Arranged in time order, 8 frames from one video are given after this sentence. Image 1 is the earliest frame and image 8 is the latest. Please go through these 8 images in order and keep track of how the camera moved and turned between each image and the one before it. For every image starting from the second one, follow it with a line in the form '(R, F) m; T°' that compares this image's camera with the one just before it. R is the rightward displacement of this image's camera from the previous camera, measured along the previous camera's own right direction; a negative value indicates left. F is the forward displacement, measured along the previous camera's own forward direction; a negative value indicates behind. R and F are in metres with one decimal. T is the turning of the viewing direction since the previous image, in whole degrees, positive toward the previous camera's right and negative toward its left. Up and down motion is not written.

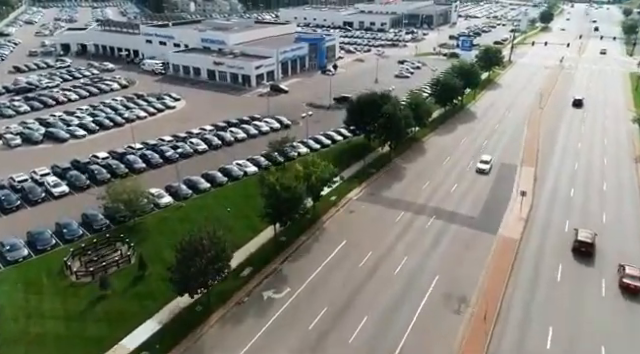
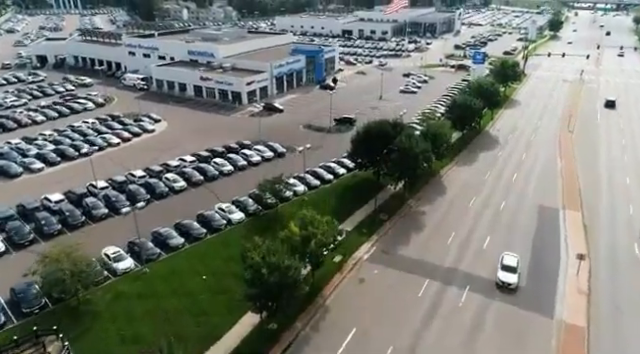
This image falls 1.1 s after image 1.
(-0.2, +7.7) m; 0°
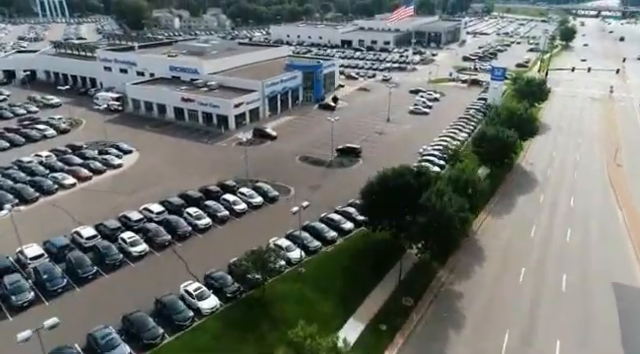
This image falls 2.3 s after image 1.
(-0.2, +9.1) m; 0°
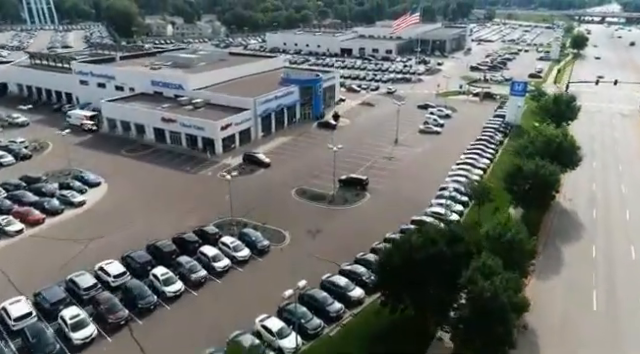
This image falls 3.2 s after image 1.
(-0.2, +7.3) m; 0°
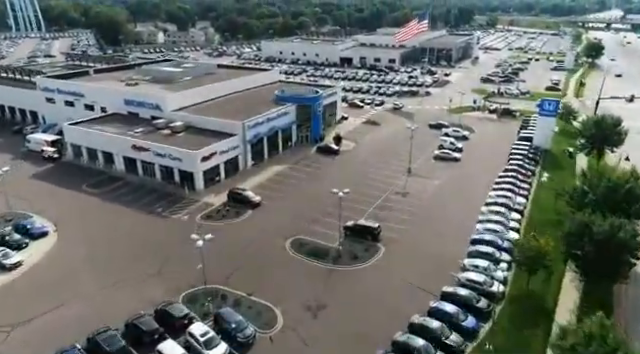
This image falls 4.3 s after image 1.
(-0.2, +8.4) m; 0°
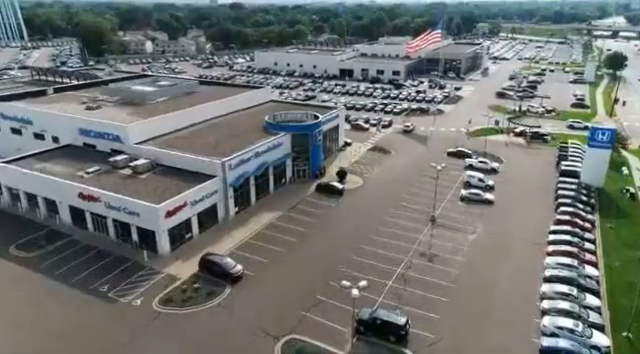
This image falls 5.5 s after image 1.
(-0.3, +10.1) m; 0°
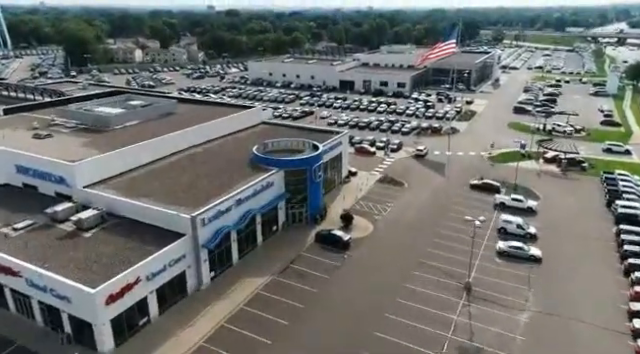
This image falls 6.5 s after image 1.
(-0.2, +9.0) m; 0°
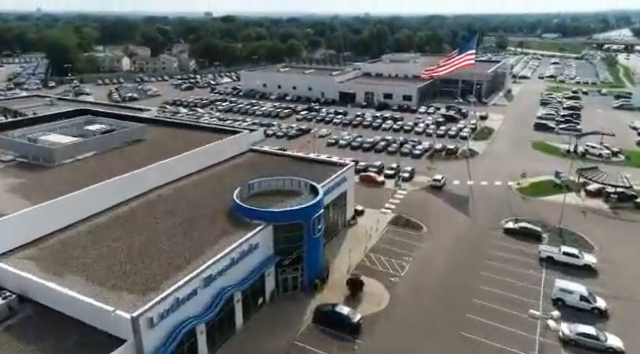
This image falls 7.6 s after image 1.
(-0.2, +8.9) m; 0°
